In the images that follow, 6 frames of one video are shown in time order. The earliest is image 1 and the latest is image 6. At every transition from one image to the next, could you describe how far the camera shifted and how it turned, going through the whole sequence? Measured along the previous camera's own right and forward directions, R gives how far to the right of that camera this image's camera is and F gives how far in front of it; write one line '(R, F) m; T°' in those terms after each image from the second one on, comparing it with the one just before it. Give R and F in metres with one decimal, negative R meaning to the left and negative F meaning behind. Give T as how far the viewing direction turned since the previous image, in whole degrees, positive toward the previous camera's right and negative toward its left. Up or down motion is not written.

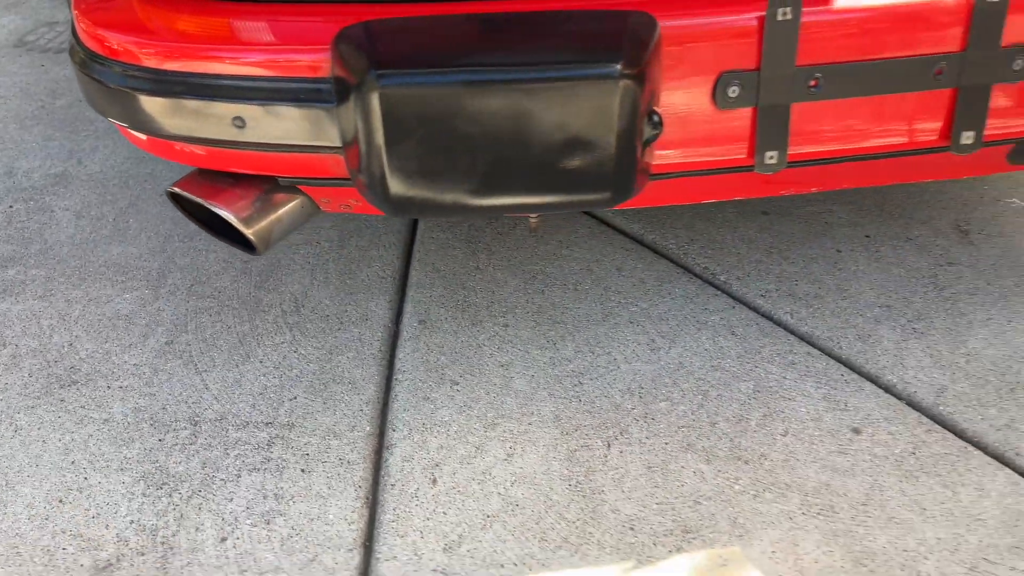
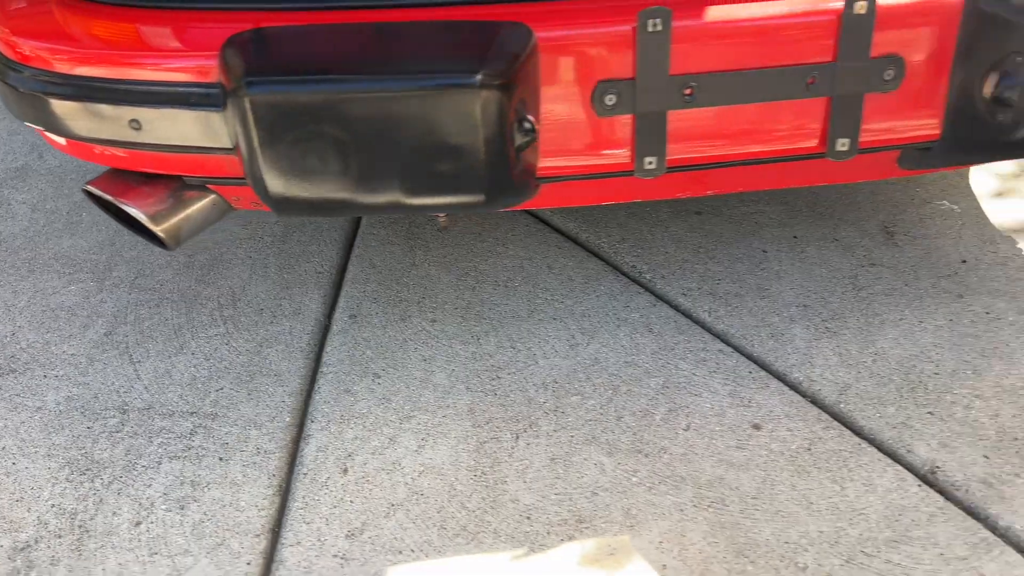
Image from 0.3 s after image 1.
(+0.2, -0.1) m; -1°
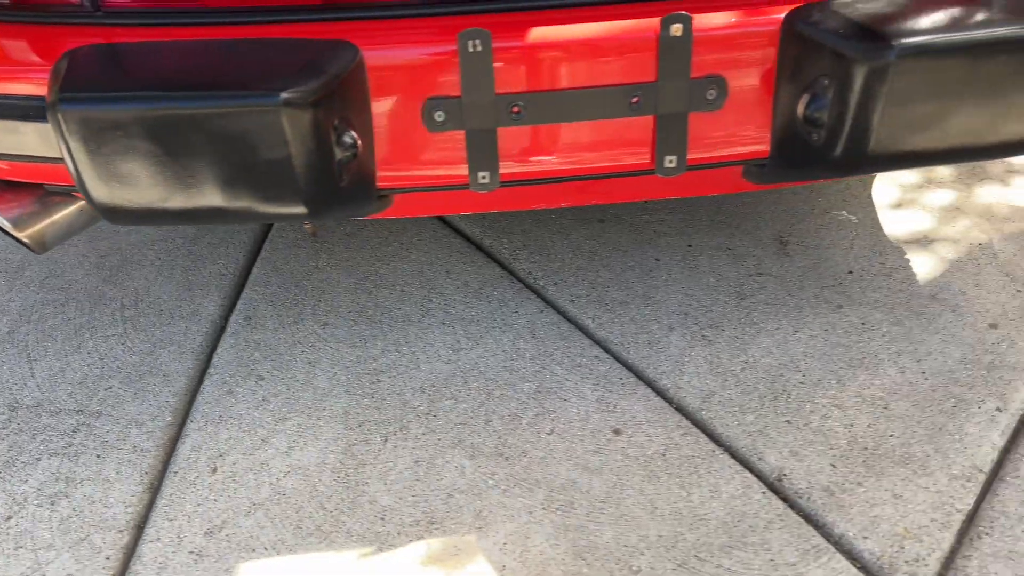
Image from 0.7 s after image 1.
(+0.3, 0.0) m; -1°
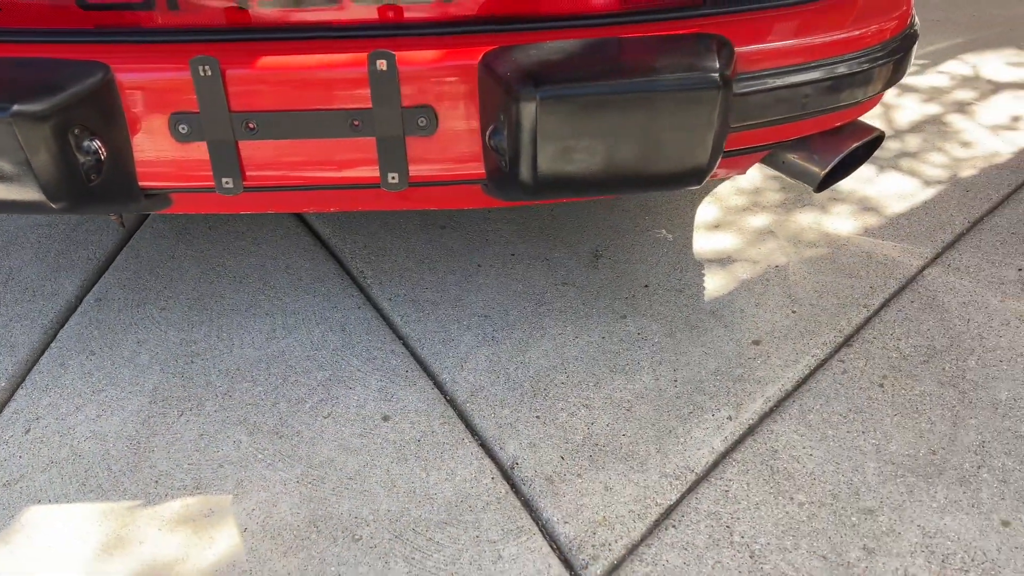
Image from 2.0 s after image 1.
(+0.6, -0.2) m; -3°
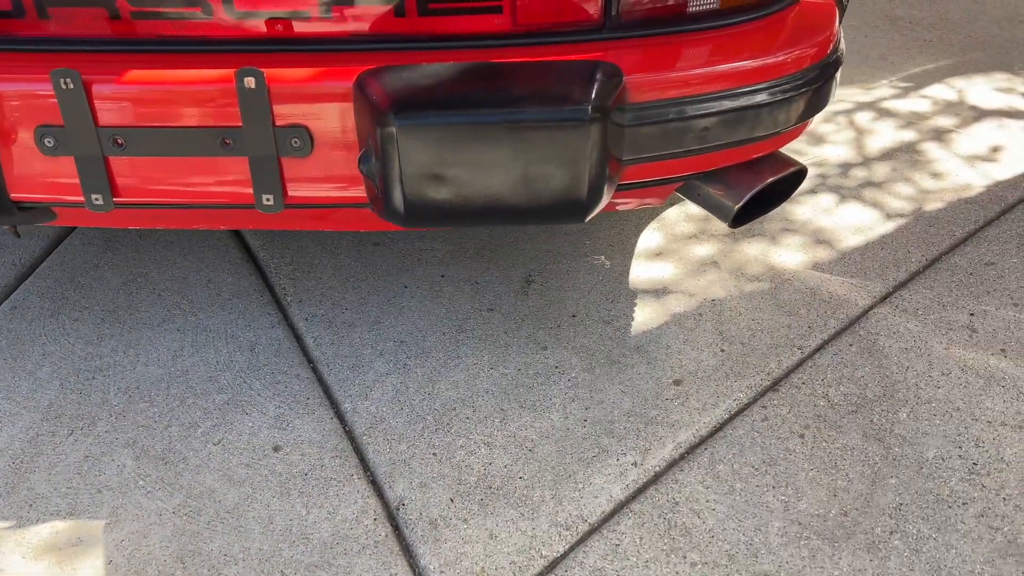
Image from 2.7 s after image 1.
(+0.3, +0.1) m; -2°
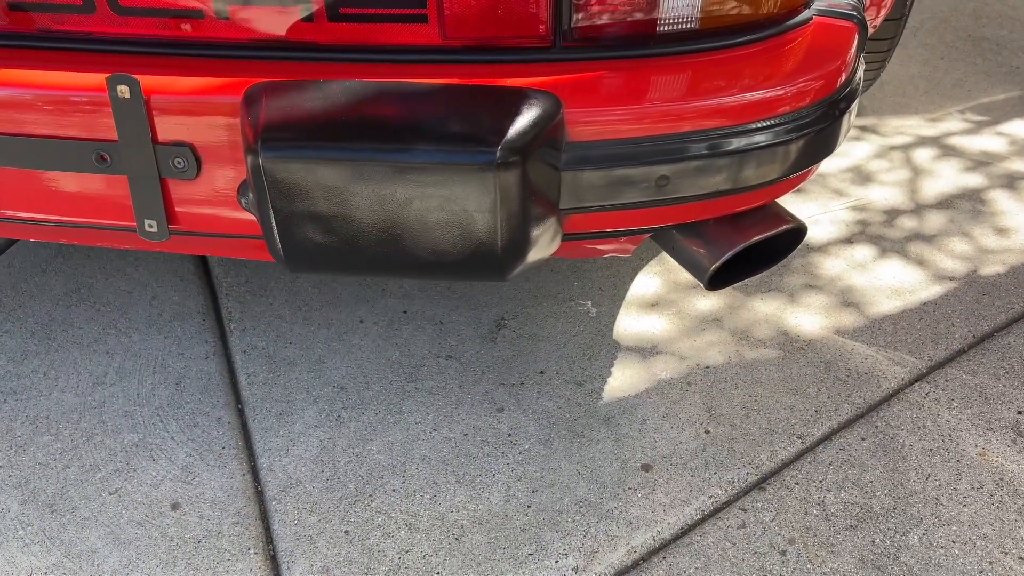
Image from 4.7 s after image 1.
(+0.2, +0.3) m; -5°
